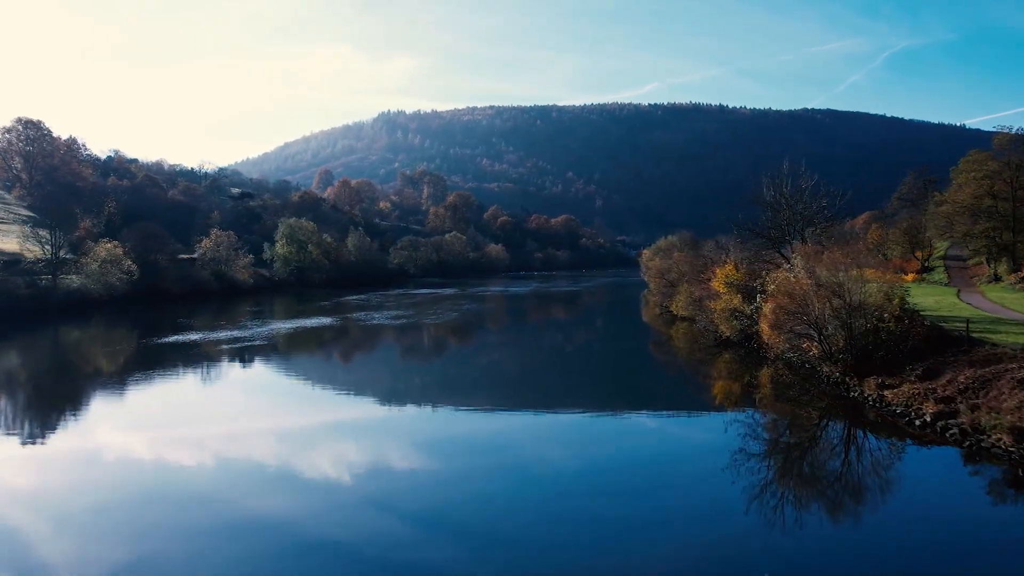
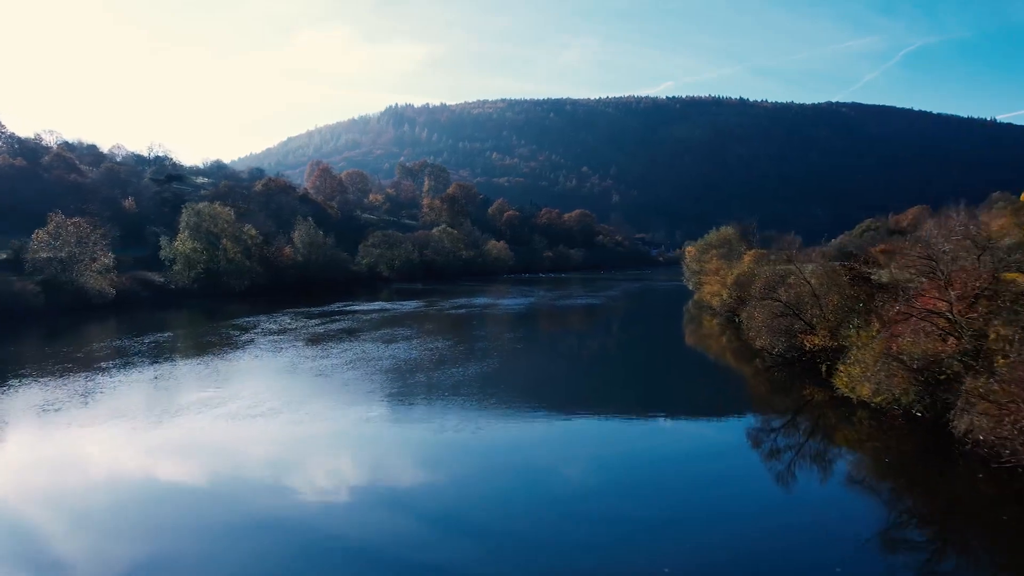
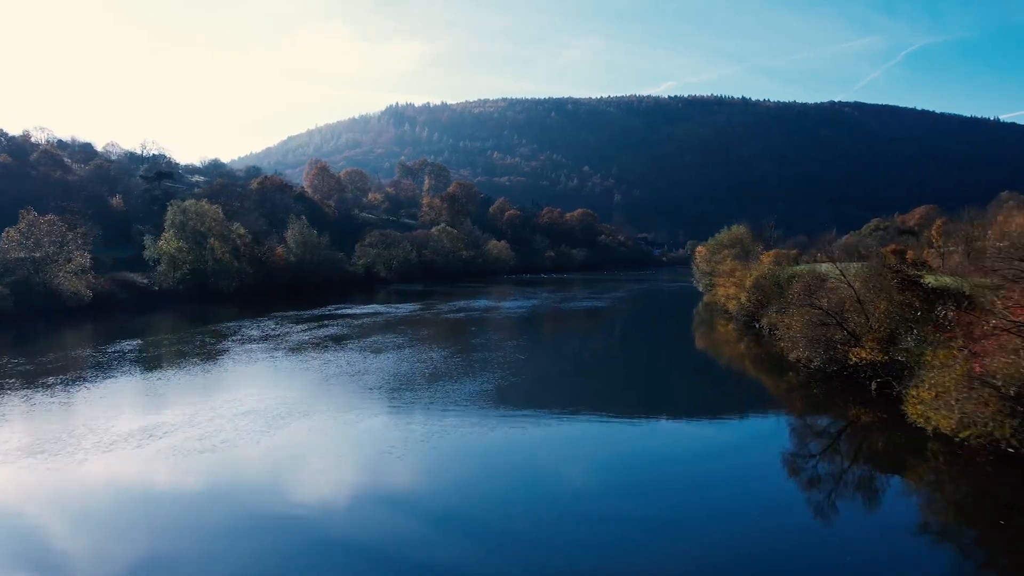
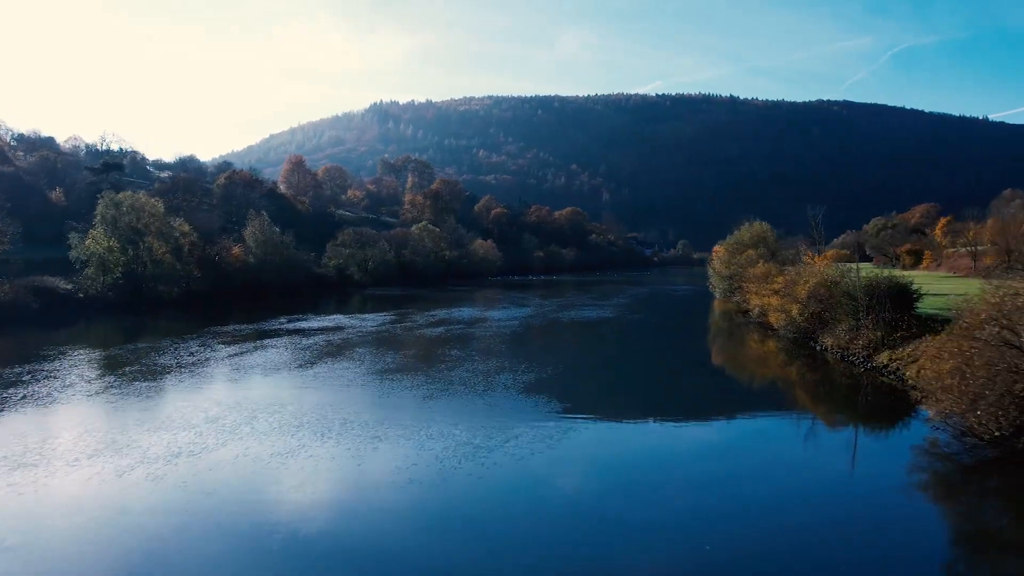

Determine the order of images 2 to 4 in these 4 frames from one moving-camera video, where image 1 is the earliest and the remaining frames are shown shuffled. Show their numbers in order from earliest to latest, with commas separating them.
2, 3, 4
